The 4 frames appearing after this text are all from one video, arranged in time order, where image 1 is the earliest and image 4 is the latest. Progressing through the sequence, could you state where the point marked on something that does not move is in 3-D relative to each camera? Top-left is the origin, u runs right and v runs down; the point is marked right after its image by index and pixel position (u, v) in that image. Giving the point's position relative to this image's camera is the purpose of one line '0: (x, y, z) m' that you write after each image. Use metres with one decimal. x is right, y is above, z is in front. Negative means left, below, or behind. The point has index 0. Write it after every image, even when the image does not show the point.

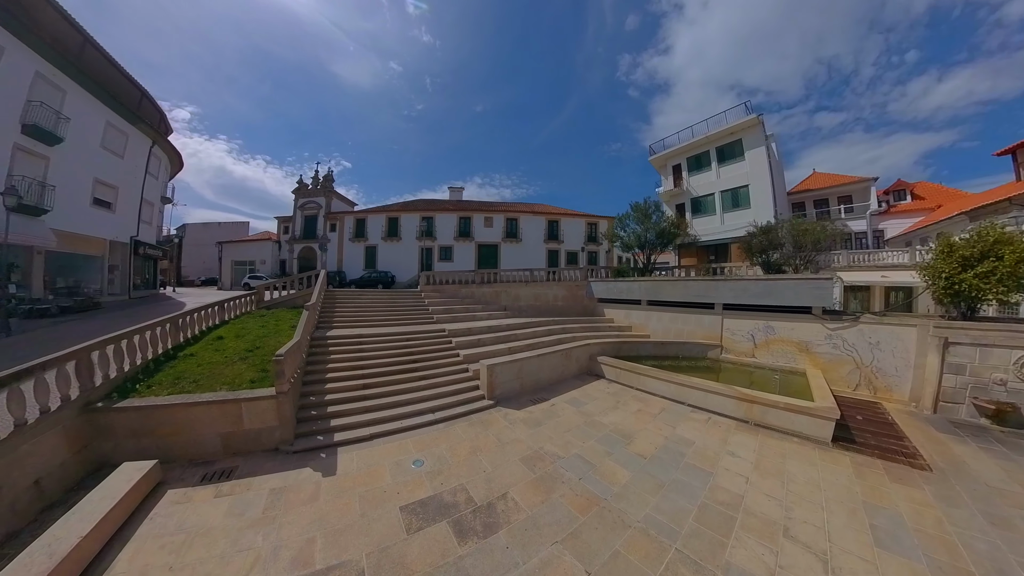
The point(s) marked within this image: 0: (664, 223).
0: (+5.8, +2.5, +14.9) m
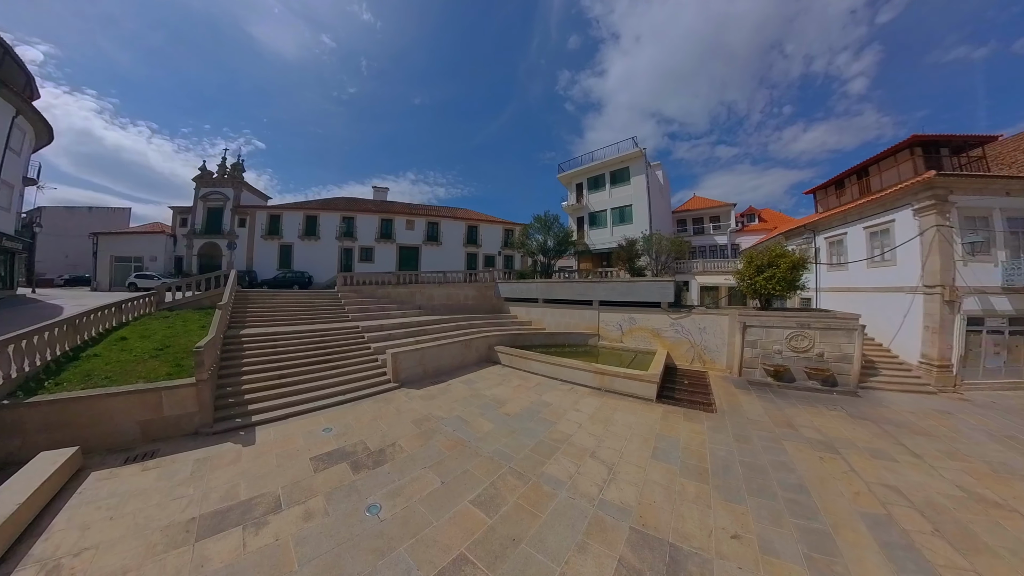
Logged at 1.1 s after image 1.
0: (+2.2, +2.5, +17.1) m
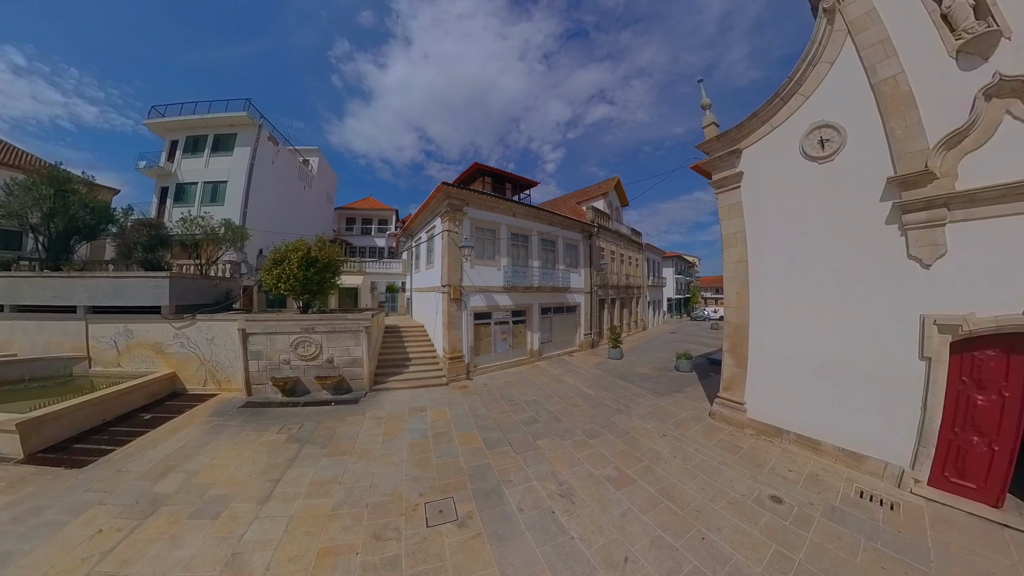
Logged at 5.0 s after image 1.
0: (-12.7, +2.4, +12.9) m
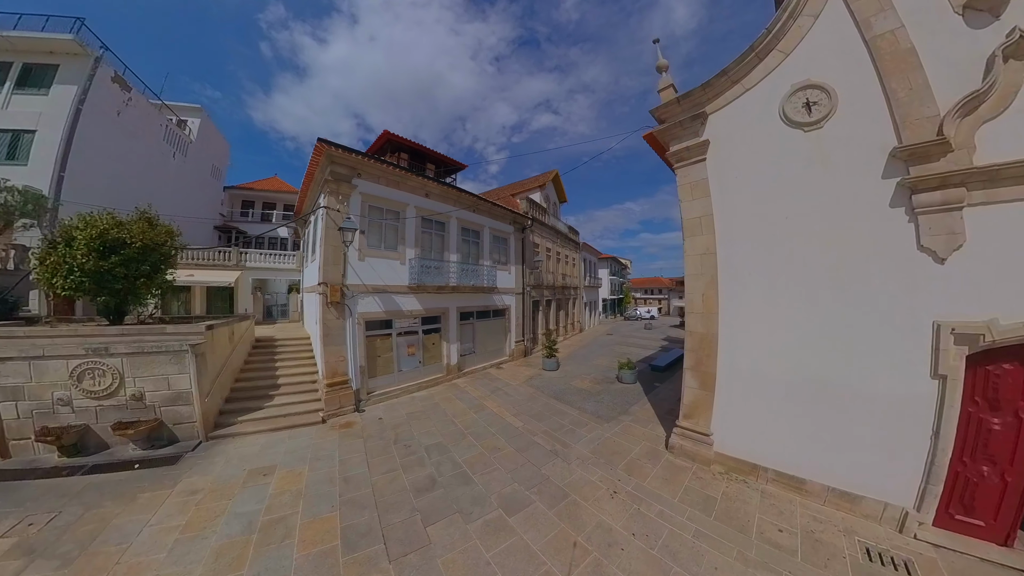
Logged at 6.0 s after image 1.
0: (-14.7, +2.5, +9.3) m
